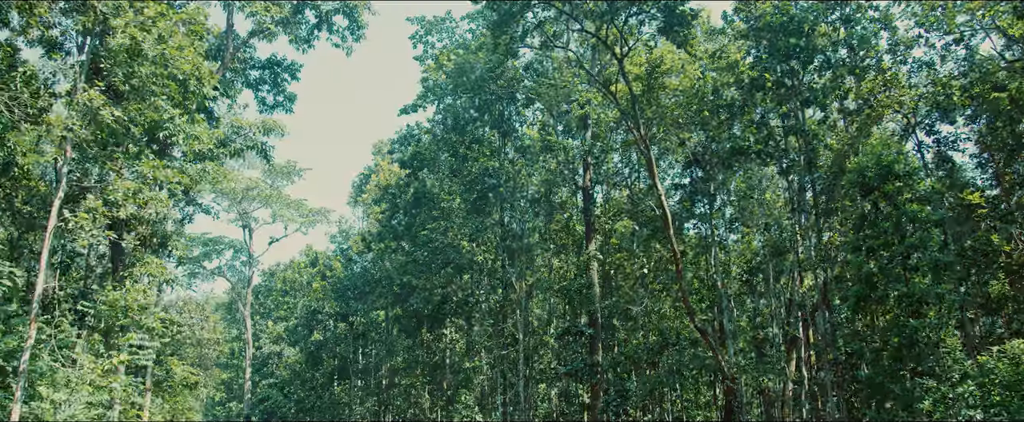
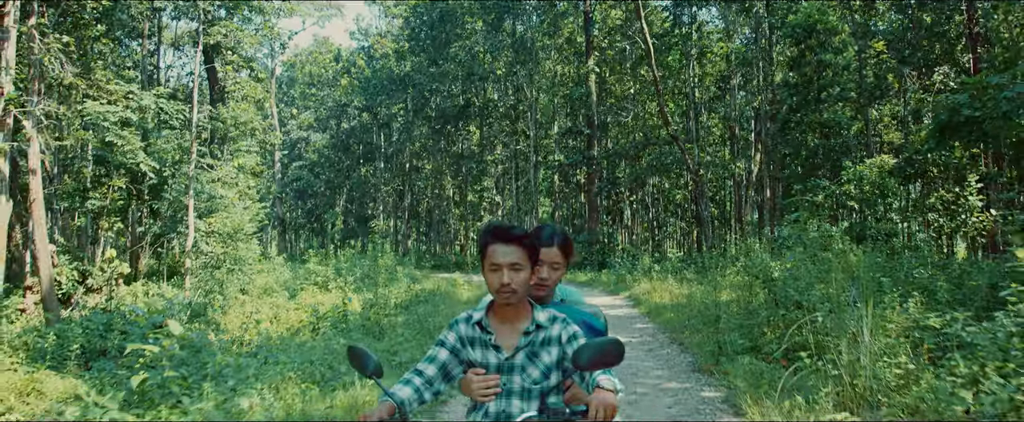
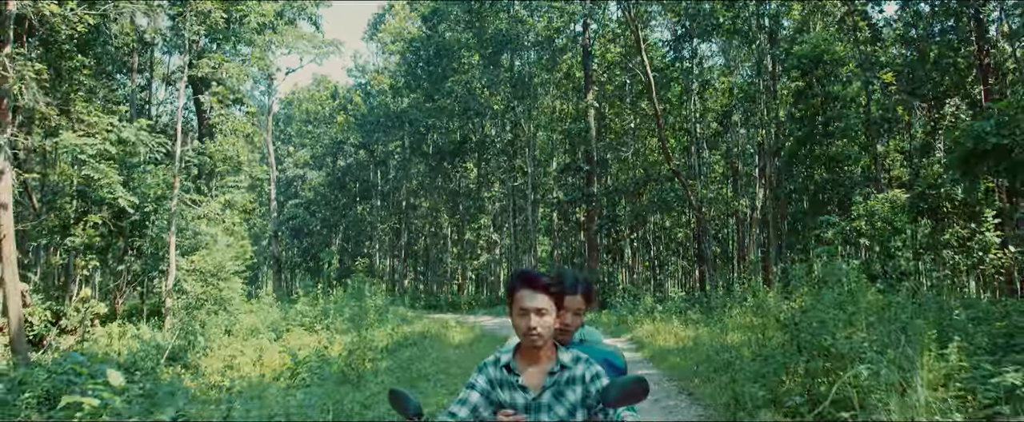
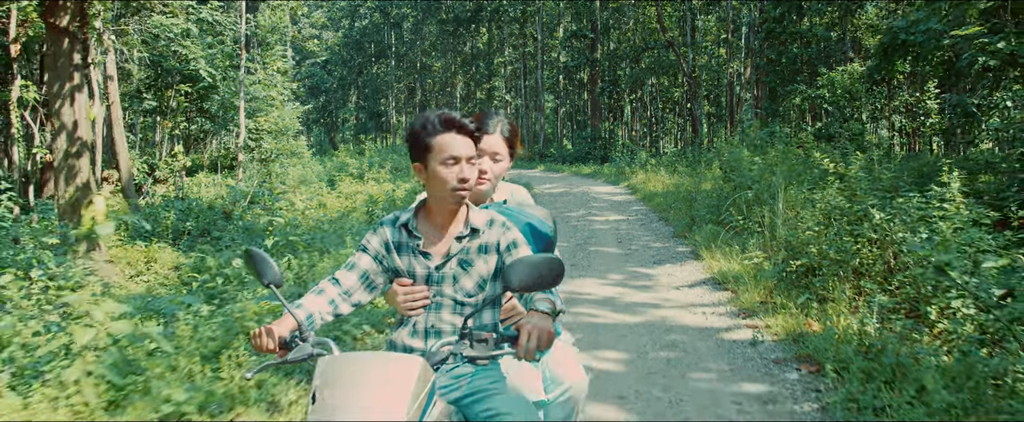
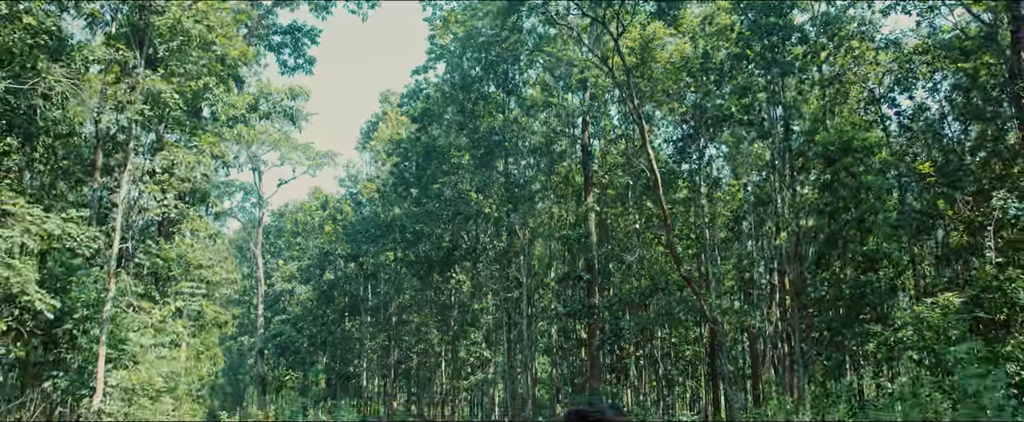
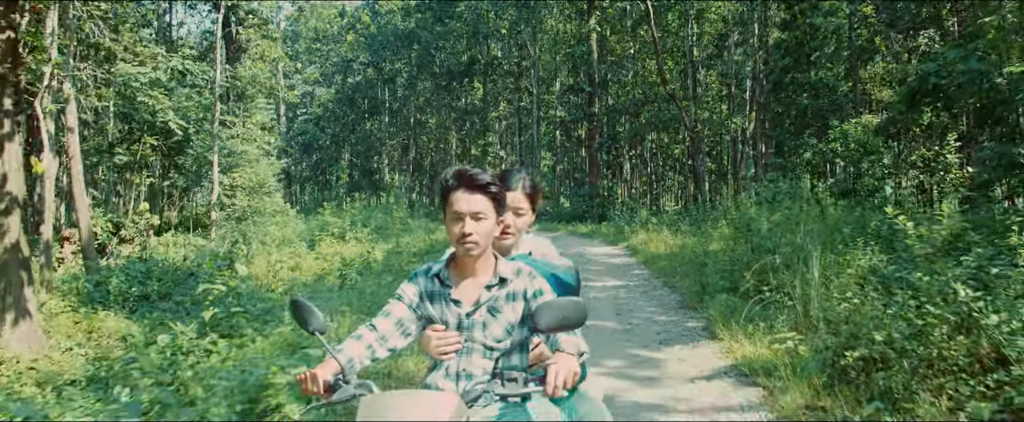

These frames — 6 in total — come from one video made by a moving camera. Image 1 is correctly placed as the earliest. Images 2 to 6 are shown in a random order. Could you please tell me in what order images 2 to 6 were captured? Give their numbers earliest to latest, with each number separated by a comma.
5, 3, 2, 6, 4
